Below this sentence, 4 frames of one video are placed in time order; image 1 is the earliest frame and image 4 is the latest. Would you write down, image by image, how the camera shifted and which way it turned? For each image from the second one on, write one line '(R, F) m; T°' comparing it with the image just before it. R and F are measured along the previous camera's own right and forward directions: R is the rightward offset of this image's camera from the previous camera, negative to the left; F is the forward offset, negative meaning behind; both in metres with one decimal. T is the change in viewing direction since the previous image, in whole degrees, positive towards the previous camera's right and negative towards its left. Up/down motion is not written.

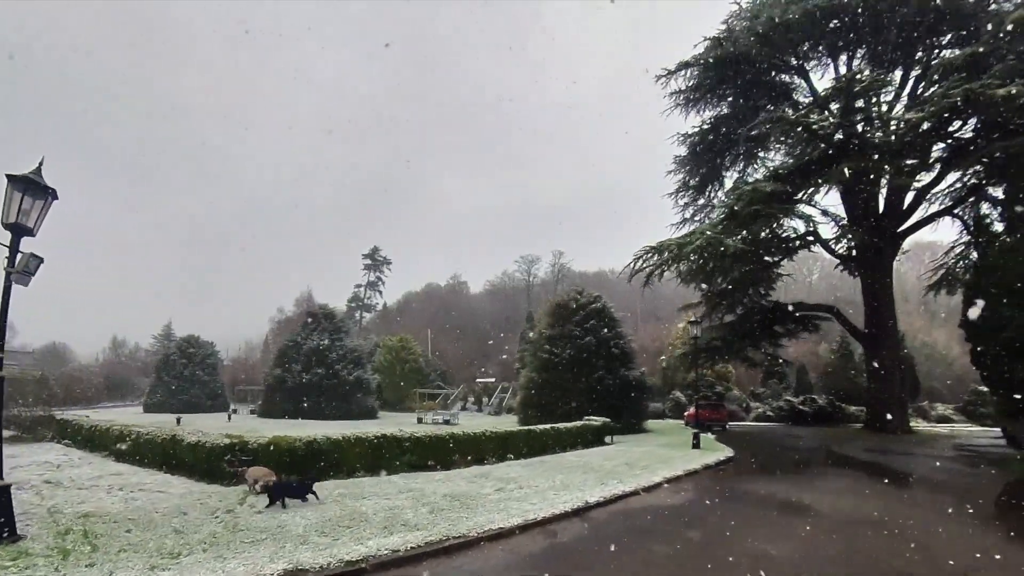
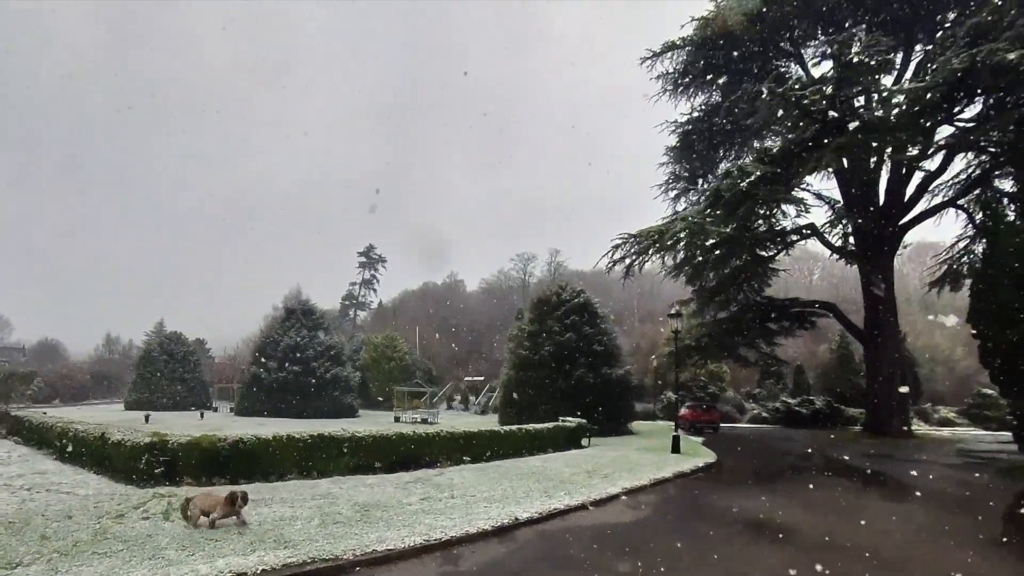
(+0.8, +1.2) m; 0°
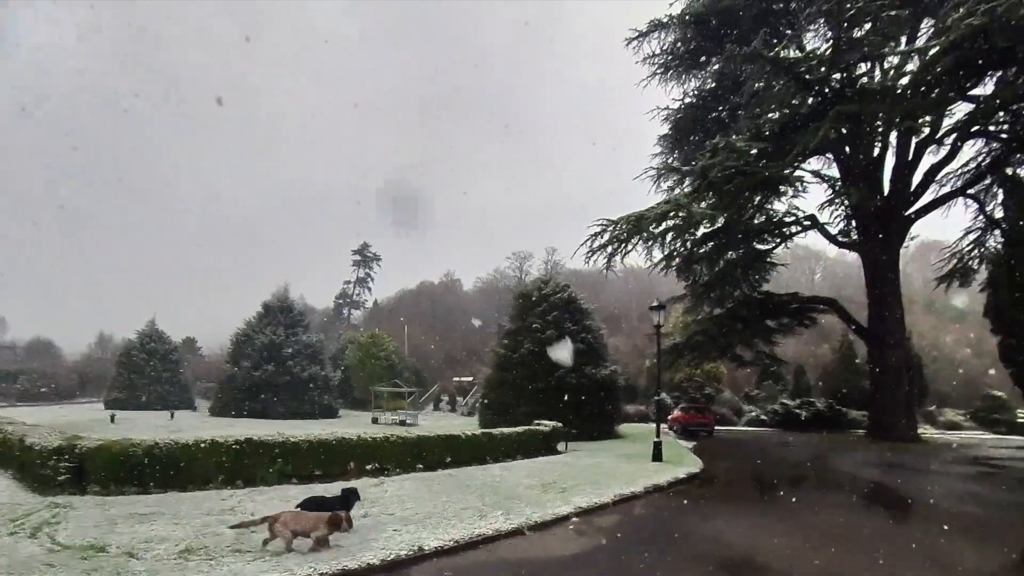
(+0.7, +1.3) m; 0°
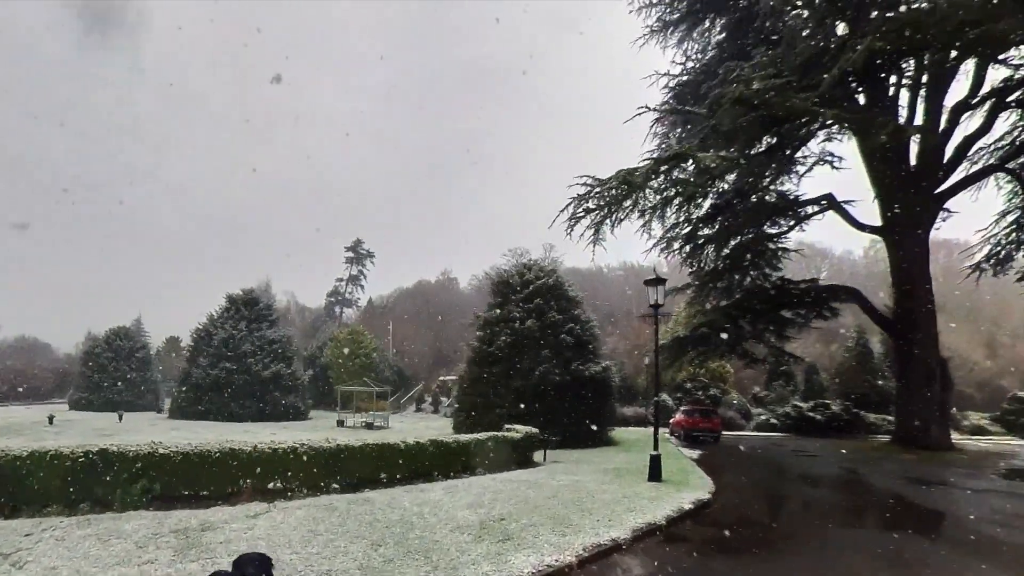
(+0.7, +2.5) m; 0°
